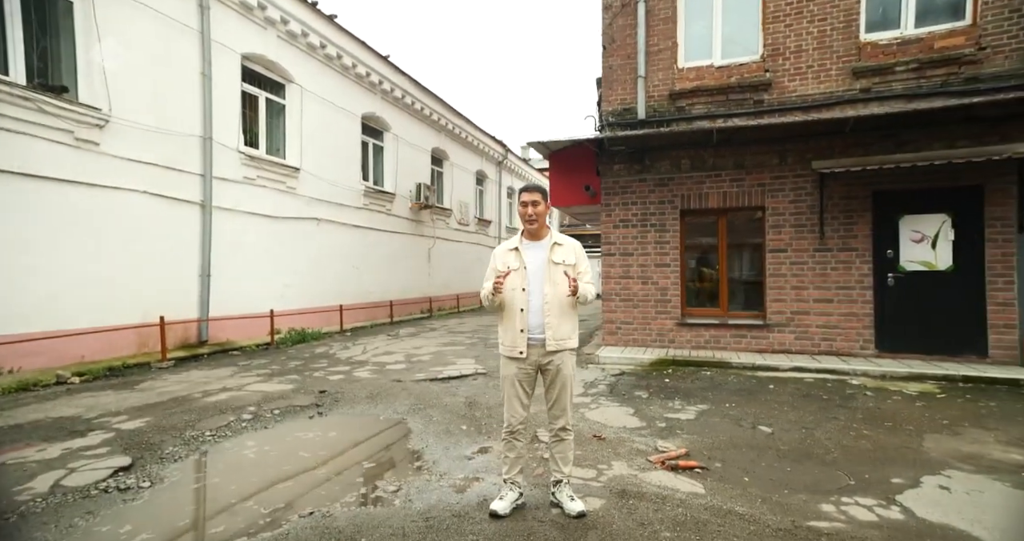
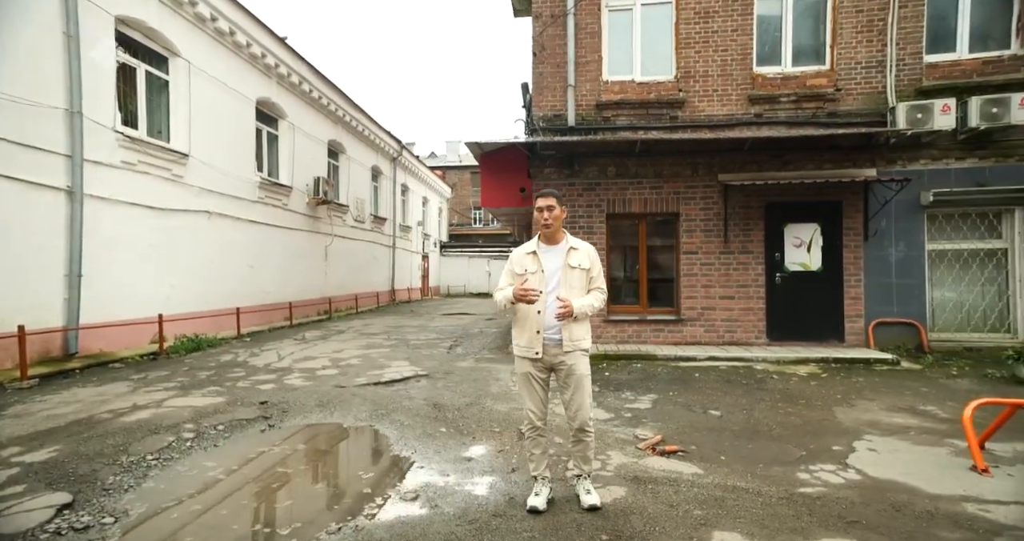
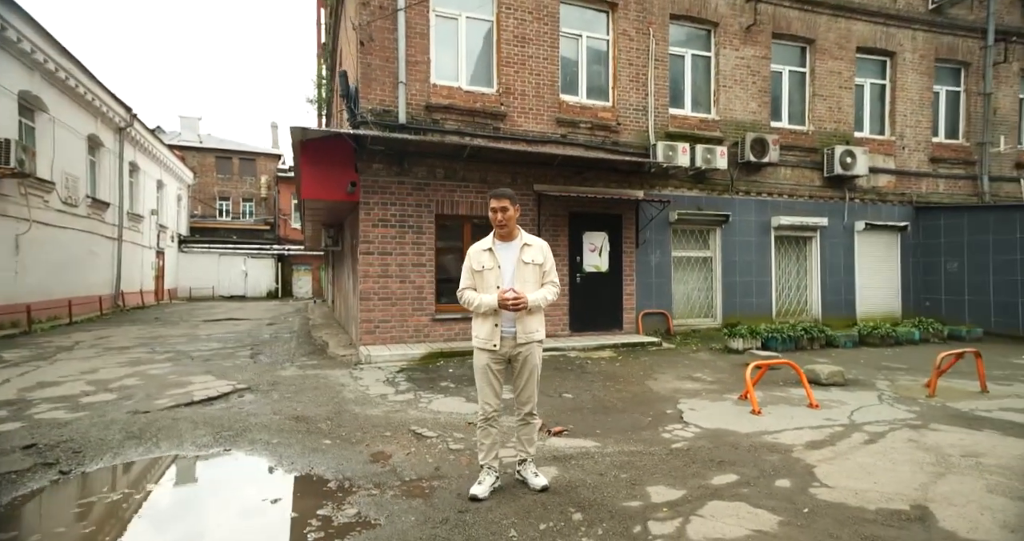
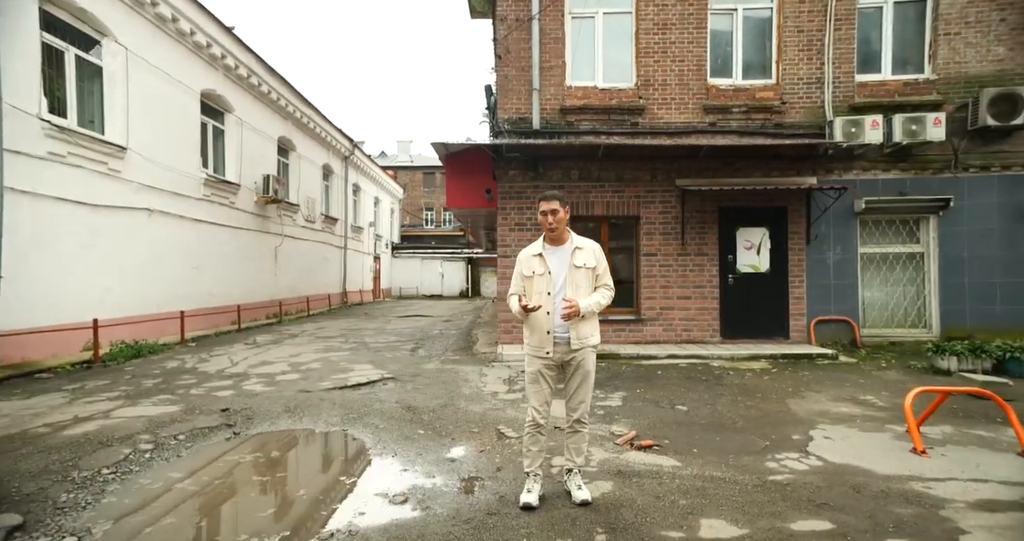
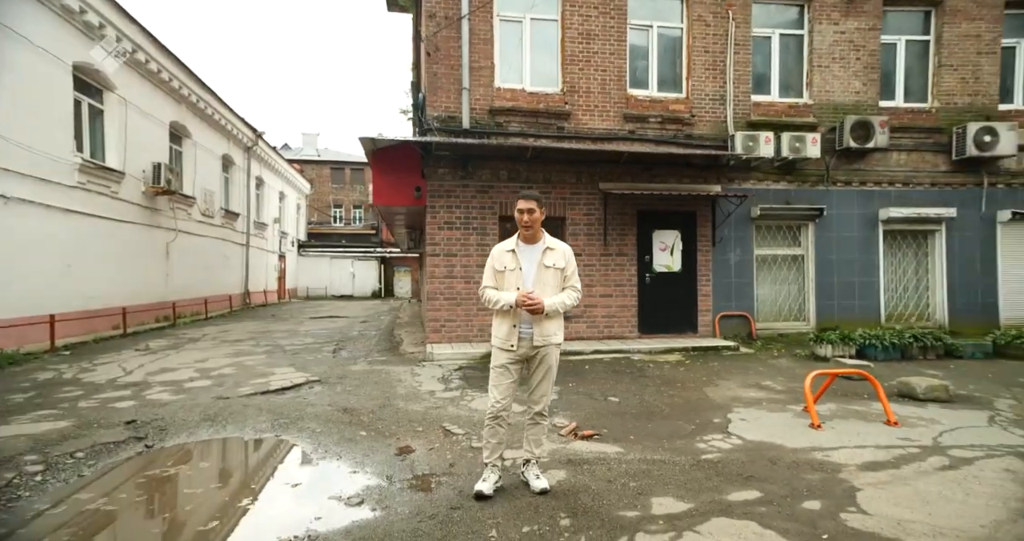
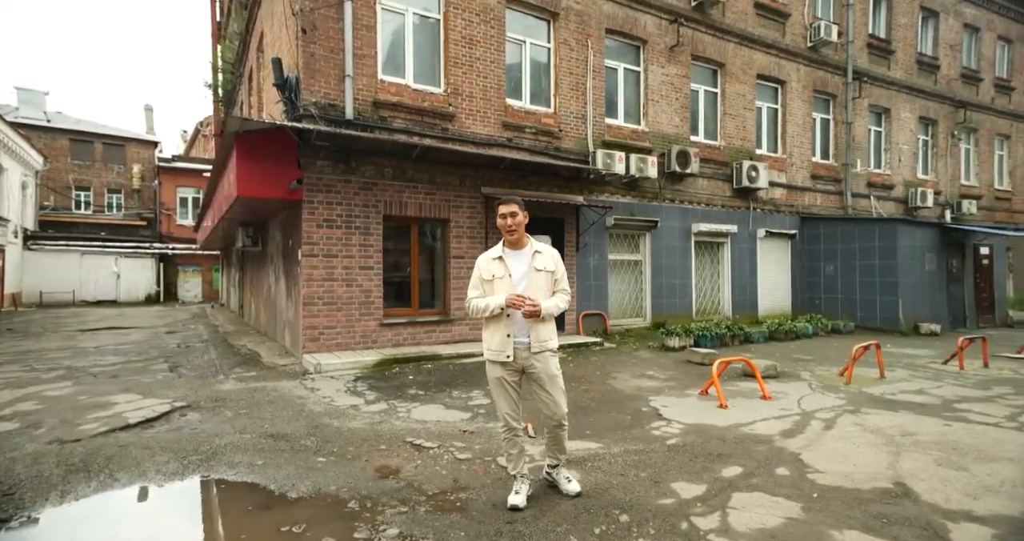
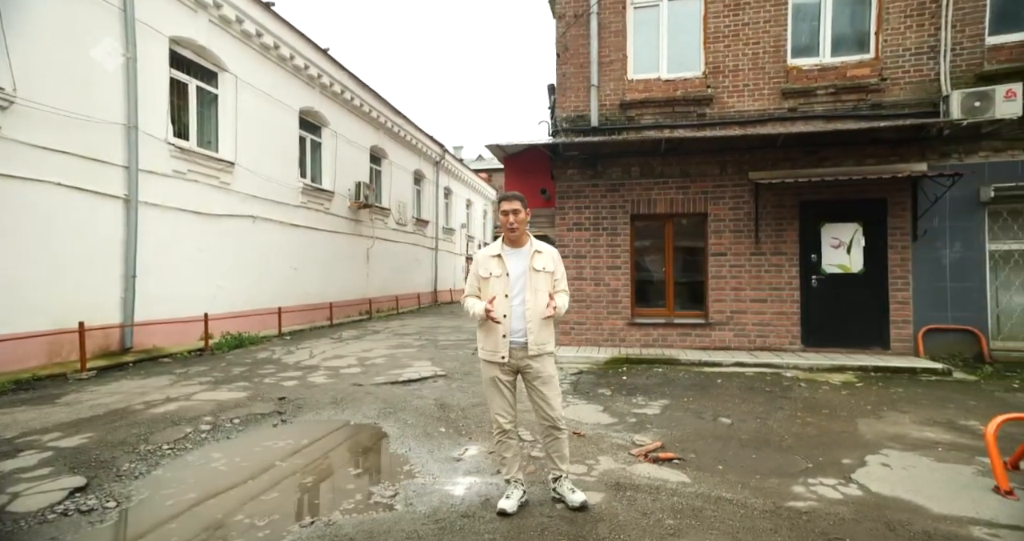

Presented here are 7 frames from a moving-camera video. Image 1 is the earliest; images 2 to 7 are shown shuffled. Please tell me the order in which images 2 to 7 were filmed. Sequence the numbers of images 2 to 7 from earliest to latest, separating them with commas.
7, 2, 4, 5, 3, 6
